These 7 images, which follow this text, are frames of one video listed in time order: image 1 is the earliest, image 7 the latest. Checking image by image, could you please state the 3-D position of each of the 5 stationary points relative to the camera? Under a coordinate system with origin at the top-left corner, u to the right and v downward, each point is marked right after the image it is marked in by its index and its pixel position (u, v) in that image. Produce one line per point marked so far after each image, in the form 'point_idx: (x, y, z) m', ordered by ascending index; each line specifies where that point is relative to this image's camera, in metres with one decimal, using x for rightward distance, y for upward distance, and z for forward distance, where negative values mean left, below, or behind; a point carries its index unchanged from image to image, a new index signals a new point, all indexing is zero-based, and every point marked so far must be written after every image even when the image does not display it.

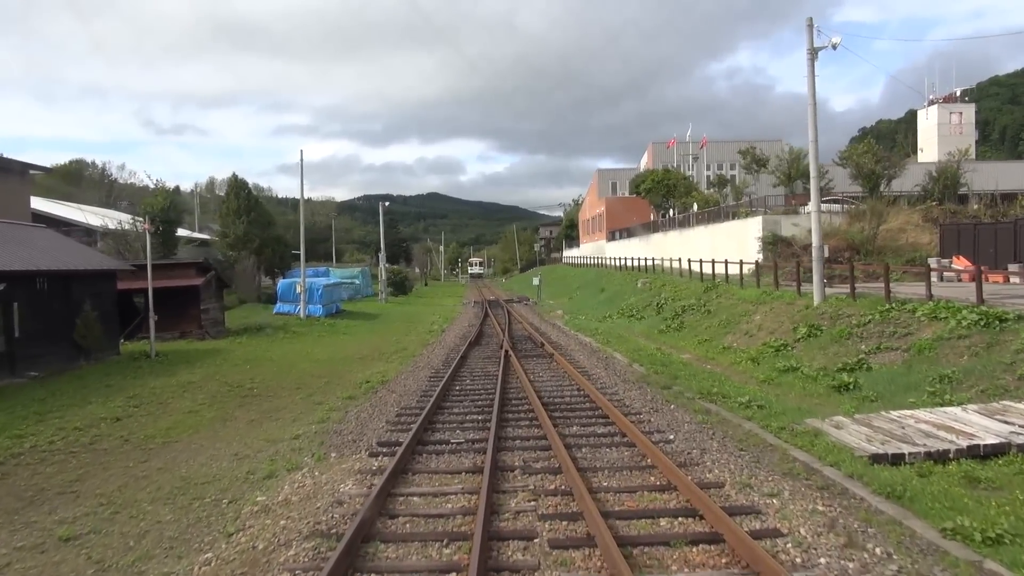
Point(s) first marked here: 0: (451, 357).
0: (-0.9, -0.9, +16.9) m
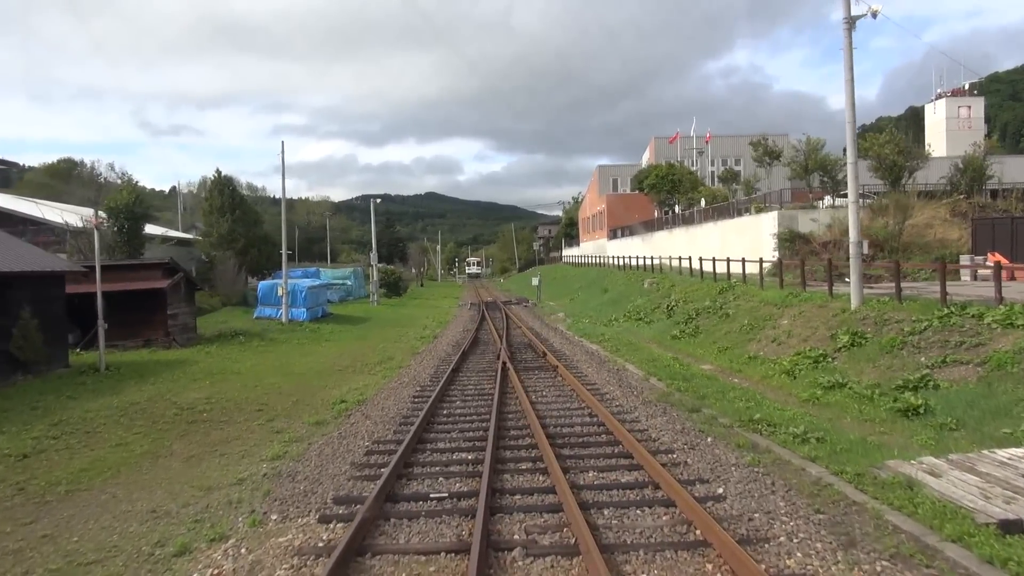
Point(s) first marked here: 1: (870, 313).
0: (-0.9, -1.0, +14.9) m
1: (+4.1, -0.3, +14.3) m
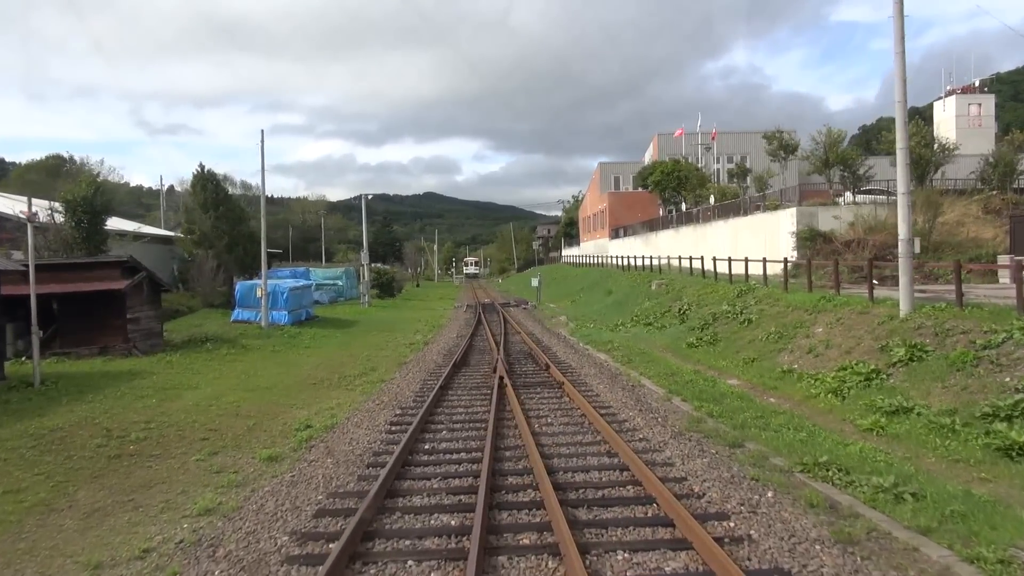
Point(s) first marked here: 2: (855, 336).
0: (-0.9, -1.0, +12.9) m
1: (+4.1, -0.3, +12.3) m
2: (+3.7, -0.5, +13.5) m
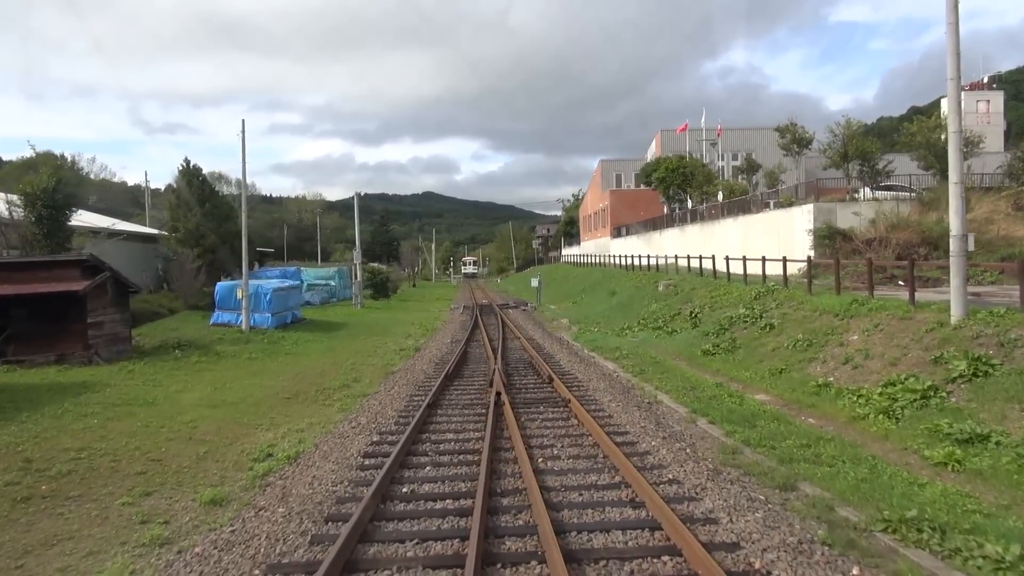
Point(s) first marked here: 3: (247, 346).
0: (-0.9, -1.0, +11.3) m
1: (+4.1, -0.4, +10.7) m
2: (+3.7, -0.5, +11.9) m
3: (-4.0, -0.9, +18.9) m
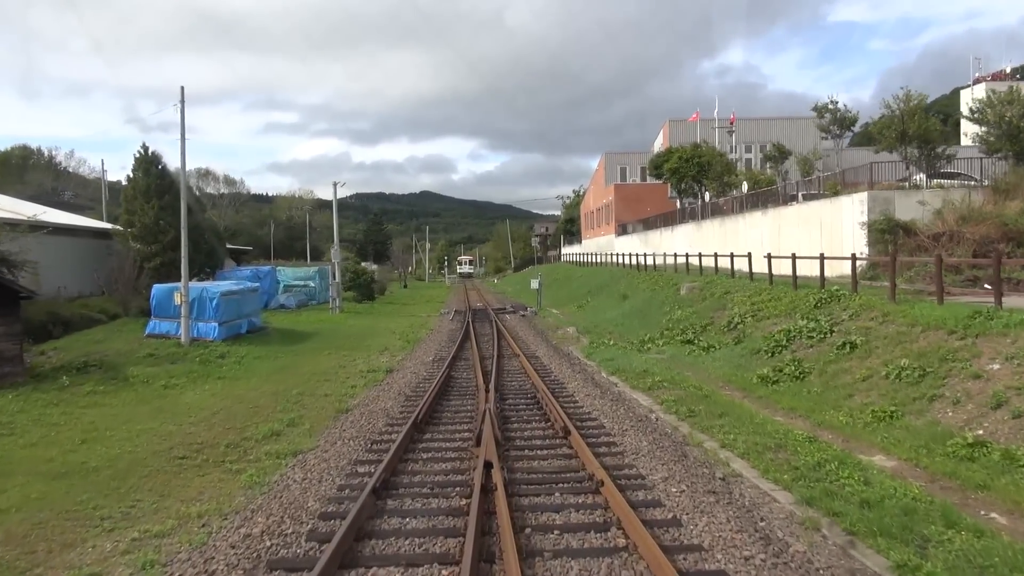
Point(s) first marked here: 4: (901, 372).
0: (-0.9, -1.1, +7.4) m
1: (+4.1, -0.4, +6.8) m
2: (+3.7, -0.6, +8.0) m
3: (-4.1, -0.9, +14.9) m
4: (+3.3, -0.7, +10.6) m
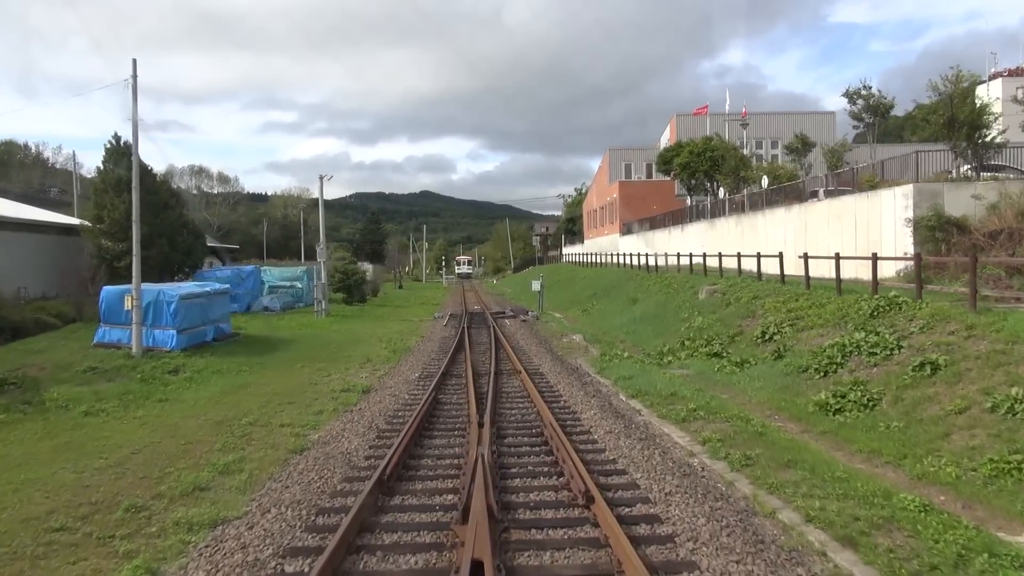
0: (-0.9, -1.1, +5.0) m
1: (+4.1, -0.5, +4.4) m
2: (+3.7, -0.7, +5.6) m
3: (-4.1, -1.0, +12.5) m
4: (+3.3, -0.8, +8.2) m
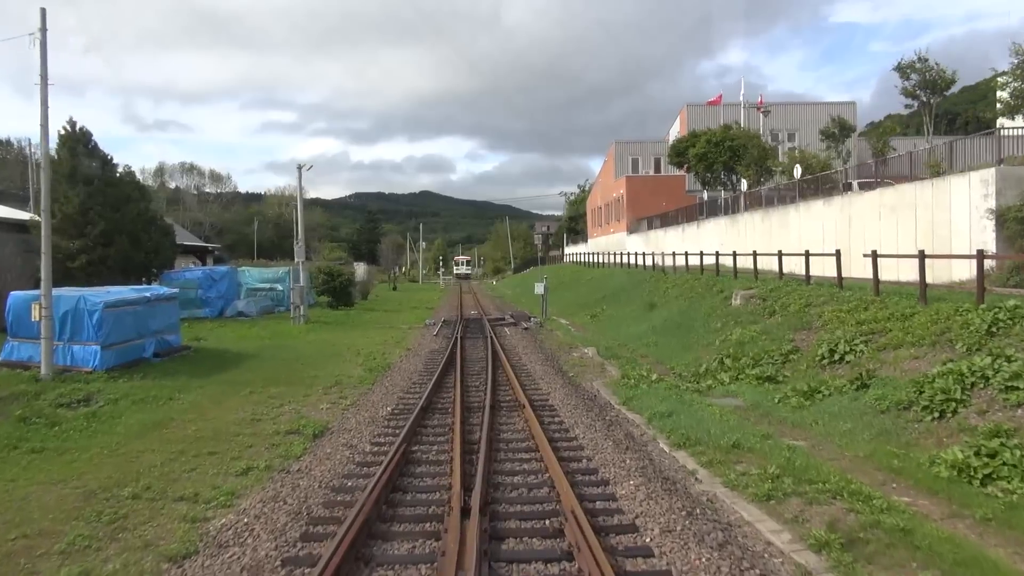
0: (-0.9, -1.2, +1.9) m
1: (+4.1, -0.5, +1.3) m
2: (+3.7, -0.7, +2.5) m
3: (-4.0, -1.0, +9.4) m
4: (+3.3, -0.8, +5.1) m
